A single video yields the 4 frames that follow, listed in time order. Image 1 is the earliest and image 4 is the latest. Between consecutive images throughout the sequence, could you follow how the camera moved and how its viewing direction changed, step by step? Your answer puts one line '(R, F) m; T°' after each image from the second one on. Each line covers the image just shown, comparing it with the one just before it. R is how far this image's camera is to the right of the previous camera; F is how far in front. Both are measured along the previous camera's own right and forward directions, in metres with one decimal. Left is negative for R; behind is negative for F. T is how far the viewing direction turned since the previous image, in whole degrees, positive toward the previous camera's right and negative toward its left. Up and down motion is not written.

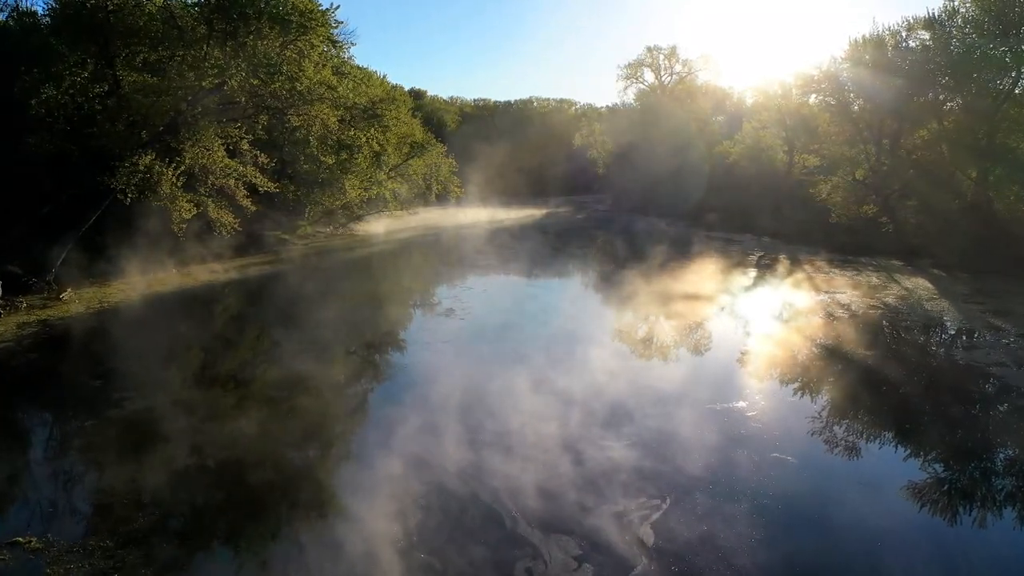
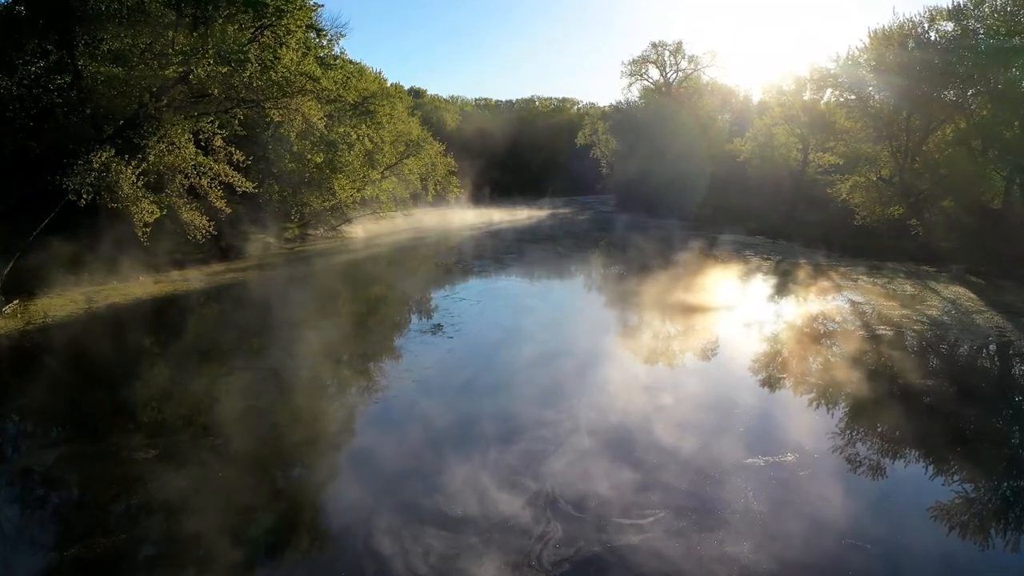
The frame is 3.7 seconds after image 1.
(+0.1, +1.0) m; 0°
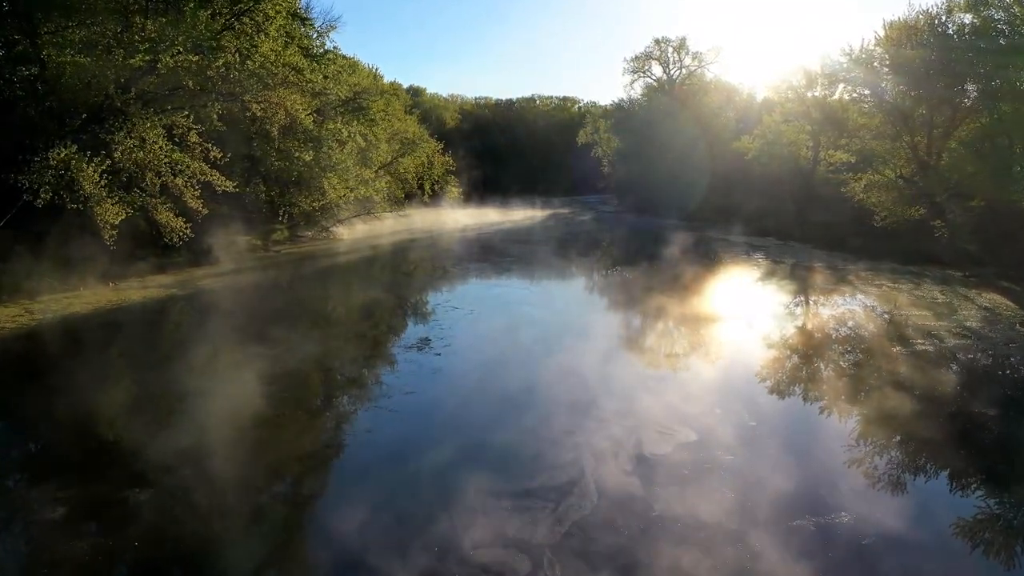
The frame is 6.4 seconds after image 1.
(+0.1, +0.8) m; 0°
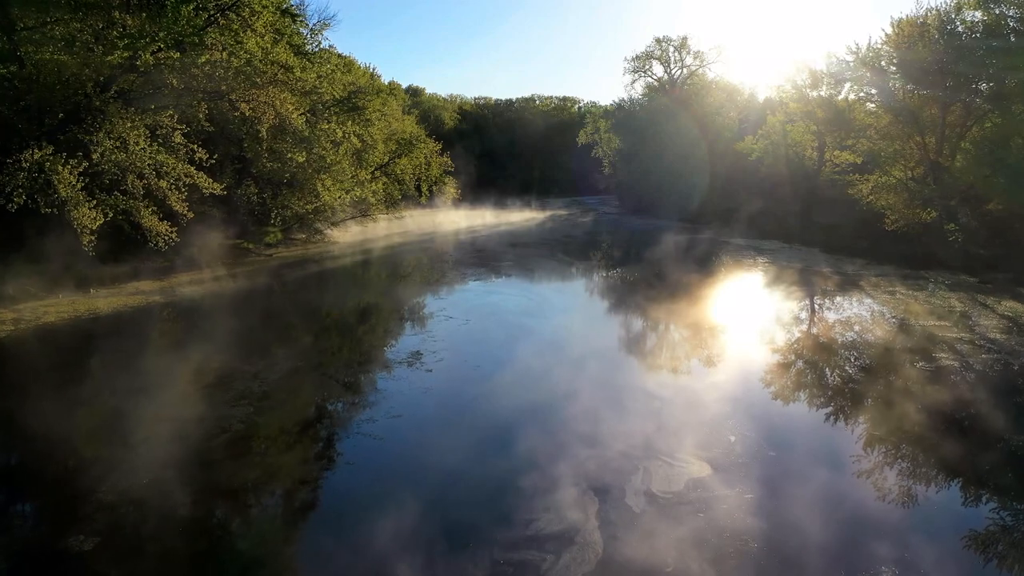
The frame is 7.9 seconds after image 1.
(0.0, +0.4) m; 0°
